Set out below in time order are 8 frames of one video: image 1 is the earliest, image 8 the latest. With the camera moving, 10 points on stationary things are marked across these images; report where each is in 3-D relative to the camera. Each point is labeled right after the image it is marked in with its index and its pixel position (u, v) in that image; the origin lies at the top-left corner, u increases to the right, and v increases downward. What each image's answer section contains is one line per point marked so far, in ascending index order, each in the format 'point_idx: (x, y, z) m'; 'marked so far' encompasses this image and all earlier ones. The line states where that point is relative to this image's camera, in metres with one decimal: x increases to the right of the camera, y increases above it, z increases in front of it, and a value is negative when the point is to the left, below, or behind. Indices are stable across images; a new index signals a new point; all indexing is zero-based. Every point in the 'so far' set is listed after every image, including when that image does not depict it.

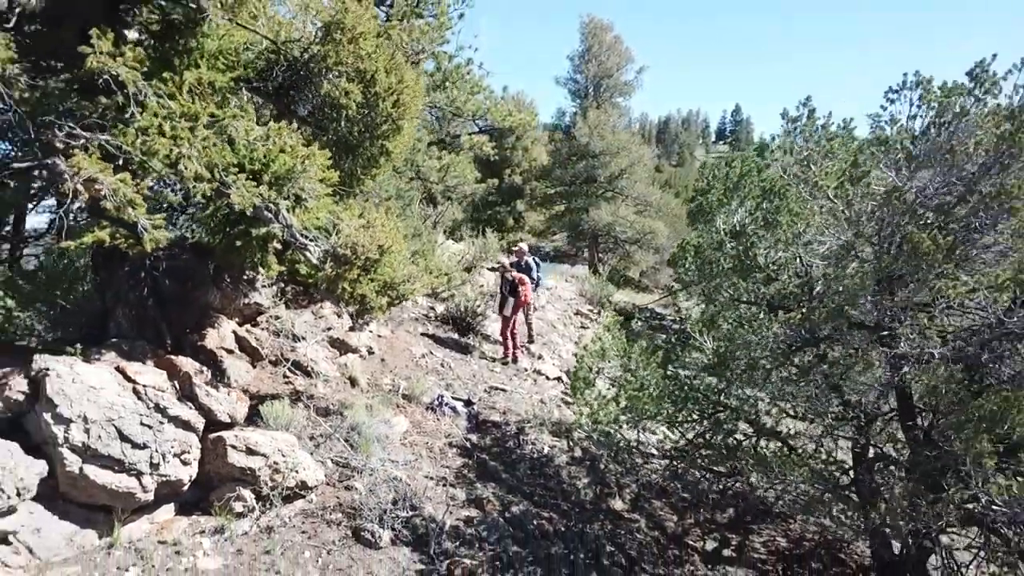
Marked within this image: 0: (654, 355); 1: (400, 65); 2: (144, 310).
0: (+1.1, -0.5, +6.8) m
1: (-0.9, +1.8, +7.2) m
2: (-2.7, -0.2, +6.5) m
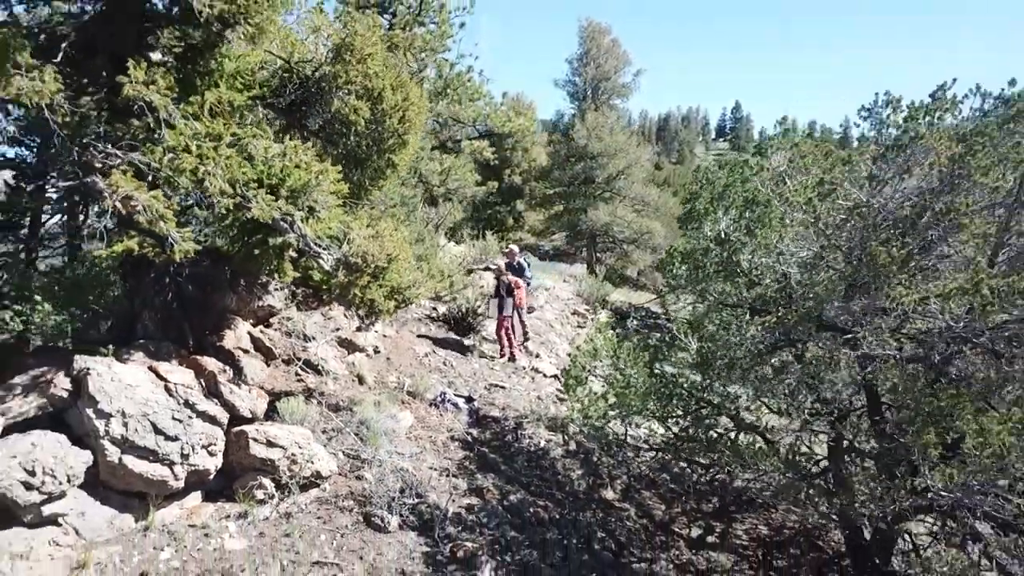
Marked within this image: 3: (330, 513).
0: (+1.0, -0.6, +7.3) m
1: (-1.0, +1.8, +7.7) m
2: (-2.8, -0.2, +7.0) m
3: (-1.2, -1.5, +5.9) m
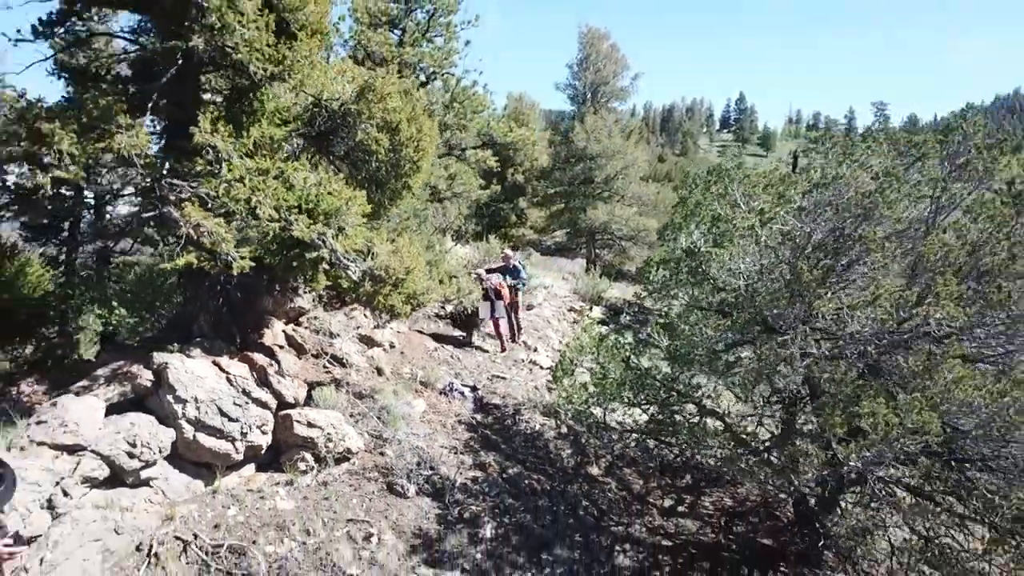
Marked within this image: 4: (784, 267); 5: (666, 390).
0: (+1.0, -0.6, +8.5) m
1: (-1.0, +1.8, +8.9) m
2: (-2.8, -0.3, +8.2) m
3: (-1.3, -1.6, +7.1) m
4: (+2.1, +0.1, +7.0) m
5: (+1.5, -1.0, +8.2) m
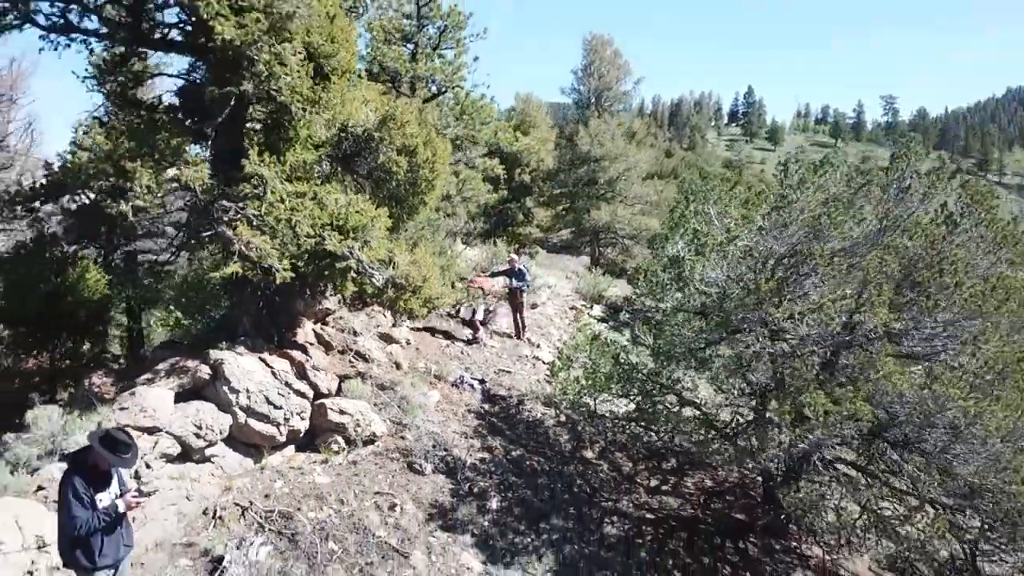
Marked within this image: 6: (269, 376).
0: (+1.1, -0.7, +9.7) m
1: (-0.9, +1.7, +10.0) m
2: (-2.7, -0.3, +9.4) m
3: (-1.2, -1.7, +8.3) m
4: (+2.2, +0.1, +8.1) m
5: (+1.5, -1.0, +9.4) m
6: (-2.2, -0.8, +7.9) m
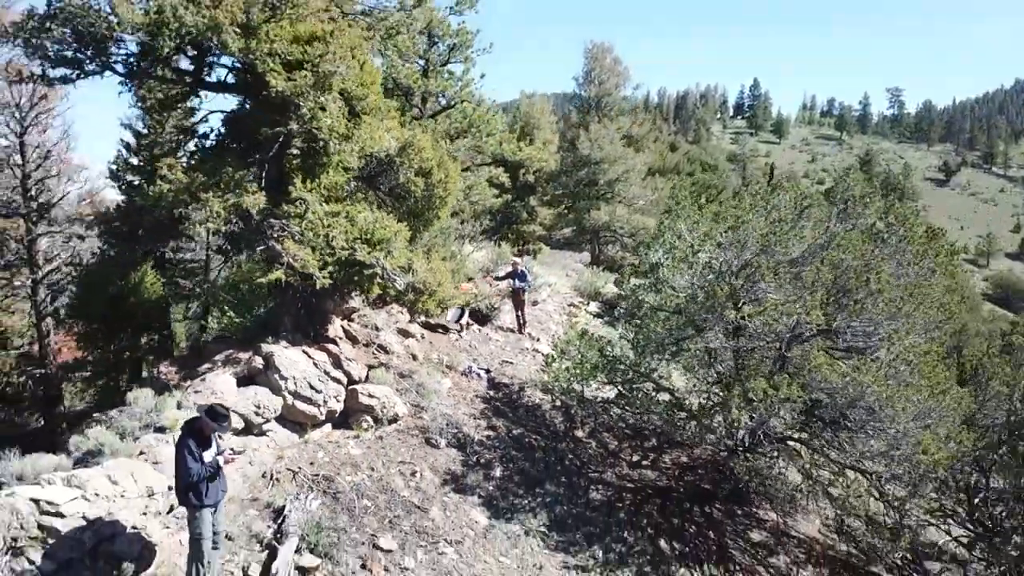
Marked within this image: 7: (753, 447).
0: (+1.1, -0.7, +11.3) m
1: (-0.9, +1.7, +11.6) m
2: (-2.7, -0.4, +11.0) m
3: (-1.2, -1.7, +9.9) m
4: (+2.2, 0.0, +9.7) m
5: (+1.5, -1.1, +11.0) m
6: (-2.2, -0.9, +9.6) m
7: (+2.7, -1.8, +9.7) m
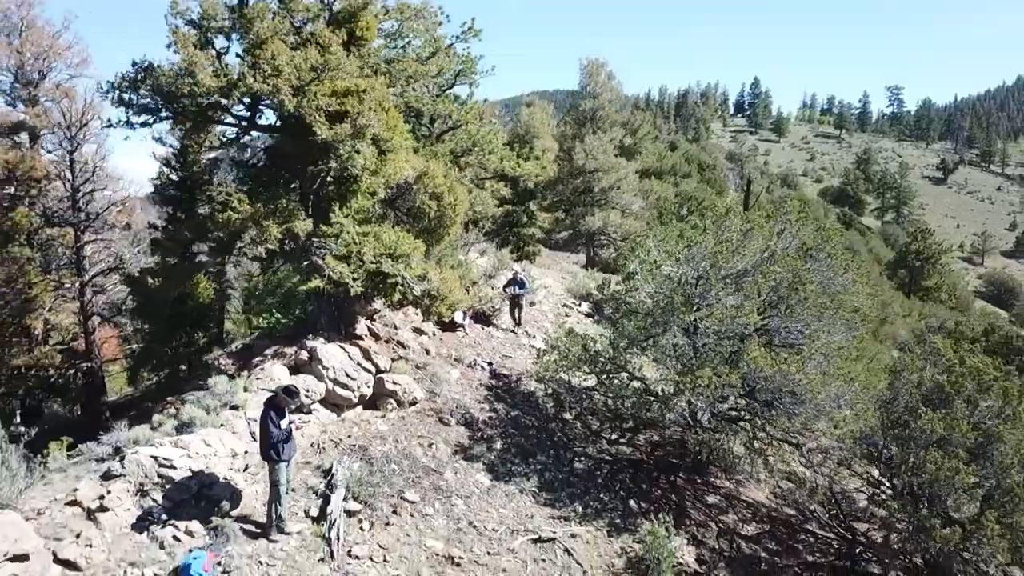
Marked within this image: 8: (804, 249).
0: (+1.1, -0.8, +13.5) m
1: (-0.9, +1.6, +13.8) m
2: (-2.7, -0.5, +13.2) m
3: (-1.3, -1.8, +12.1) m
4: (+2.1, -0.1, +11.9) m
5: (+1.5, -1.2, +13.2) m
6: (-2.3, -1.0, +11.8) m
7: (+2.7, -1.9, +11.8) m
8: (+4.4, +0.6, +13.1) m
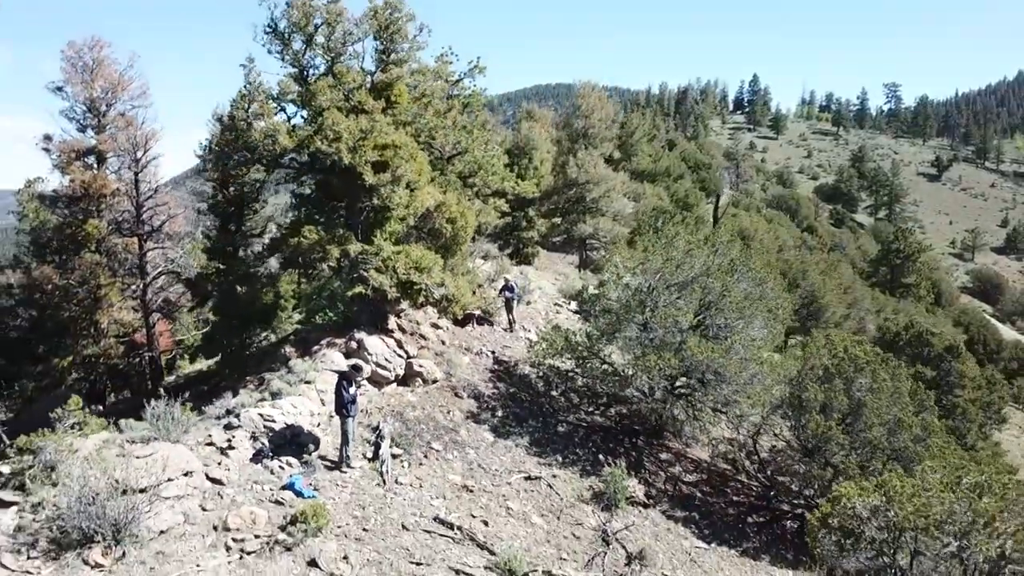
0: (+1.0, -0.9, +17.2) m
1: (-1.0, +1.5, +17.6) m
2: (-2.8, -0.5, +17.0) m
3: (-1.3, -1.9, +15.9) m
4: (+2.1, -0.2, +15.6) m
5: (+1.5, -1.3, +16.9) m
6: (-2.3, -1.1, +15.6) m
7: (+2.6, -2.0, +15.6) m
8: (+4.4, +0.5, +16.8) m
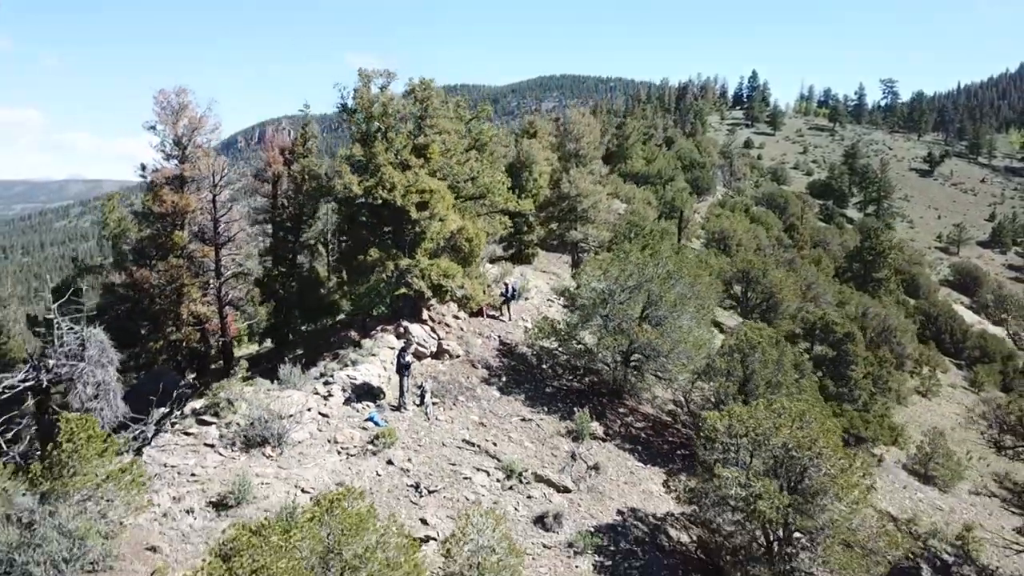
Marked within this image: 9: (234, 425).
0: (+1.1, -1.0, +23.6) m
1: (-0.9, +1.5, +24.0) m
2: (-2.8, -0.6, +23.4) m
3: (-1.3, -2.0, +22.4) m
4: (+2.1, -0.2, +22.1) m
5: (+1.5, -1.3, +23.4) m
6: (-2.3, -1.1, +22.0) m
7: (+2.6, -2.0, +22.0) m
8: (+4.4, +0.4, +23.2) m
9: (-5.2, -2.5, +16.1) m
